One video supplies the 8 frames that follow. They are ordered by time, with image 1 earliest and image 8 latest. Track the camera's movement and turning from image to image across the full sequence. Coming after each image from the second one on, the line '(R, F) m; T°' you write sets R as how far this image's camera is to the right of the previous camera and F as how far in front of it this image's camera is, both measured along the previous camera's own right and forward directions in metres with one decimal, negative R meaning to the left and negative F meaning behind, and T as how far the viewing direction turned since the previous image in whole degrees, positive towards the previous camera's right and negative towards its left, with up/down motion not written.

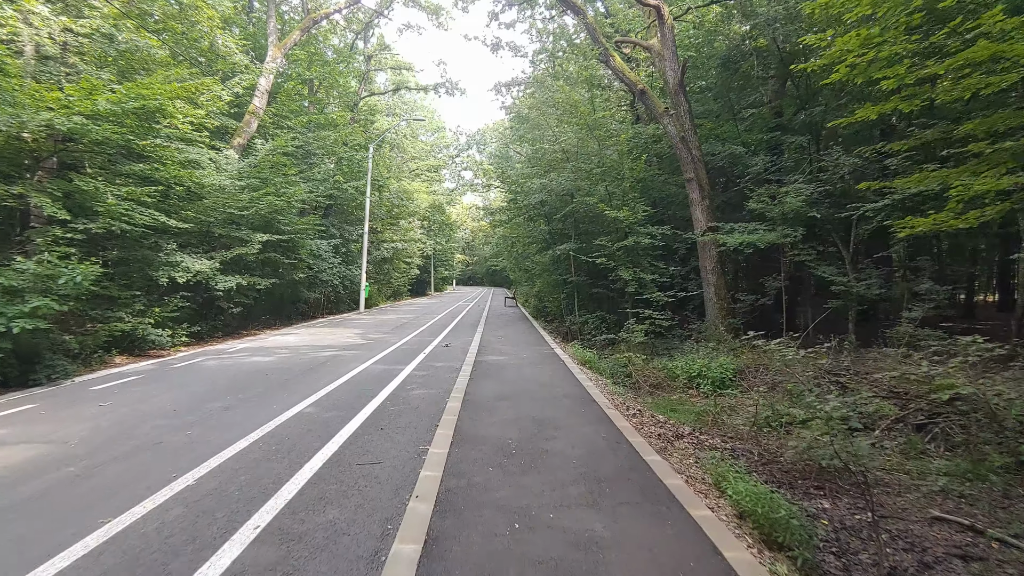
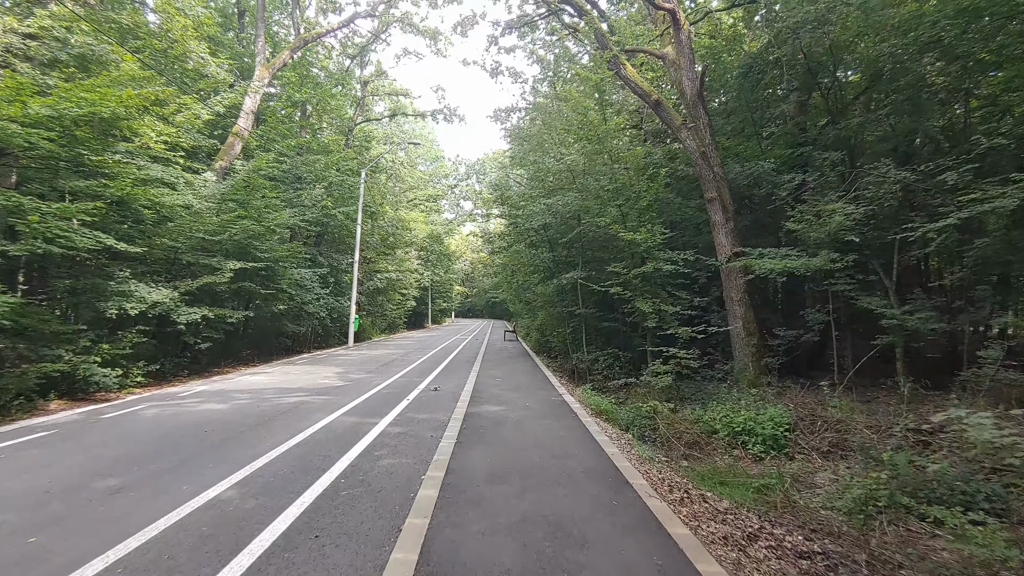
(0.0, +1.5) m; 0°
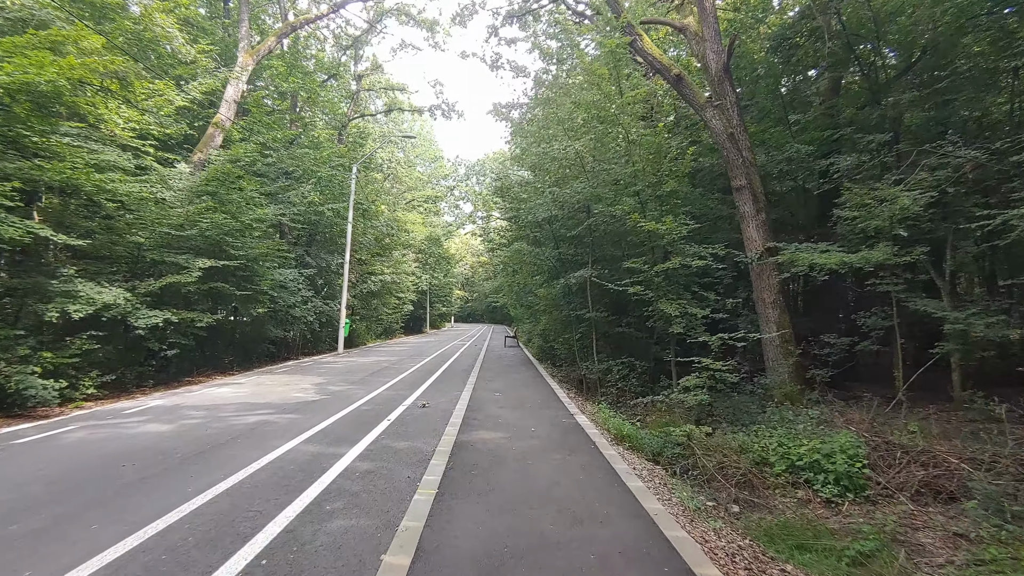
(0.0, +1.4) m; 0°
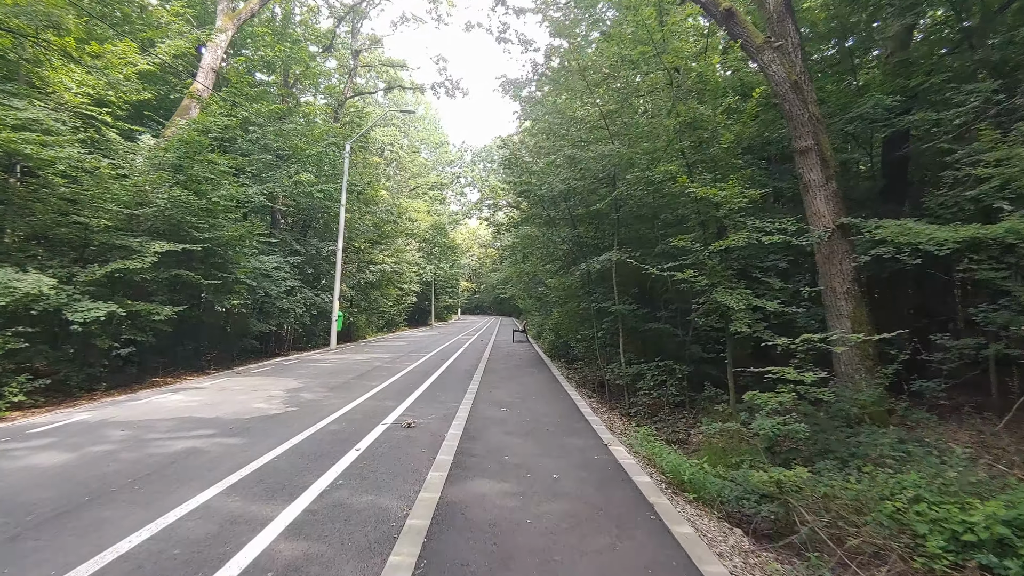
(0.0, +1.9) m; -1°
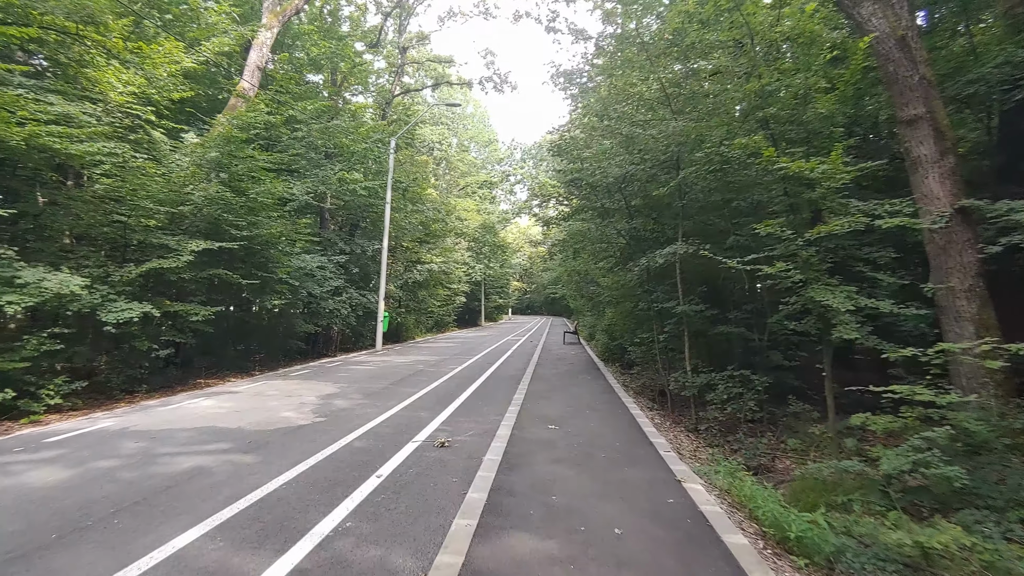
(0.0, +0.9) m; -5°
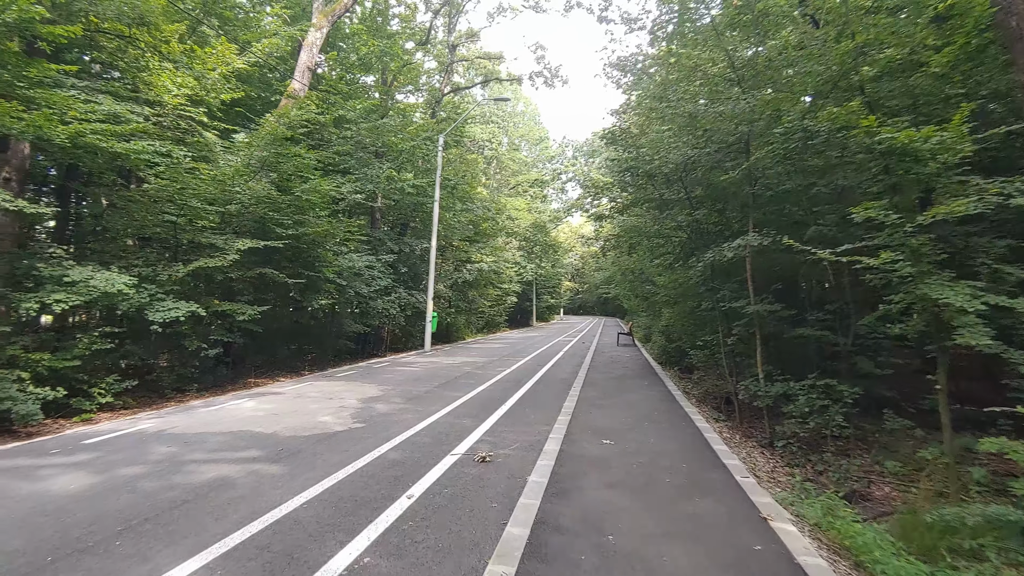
(0.0, +0.6) m; -5°
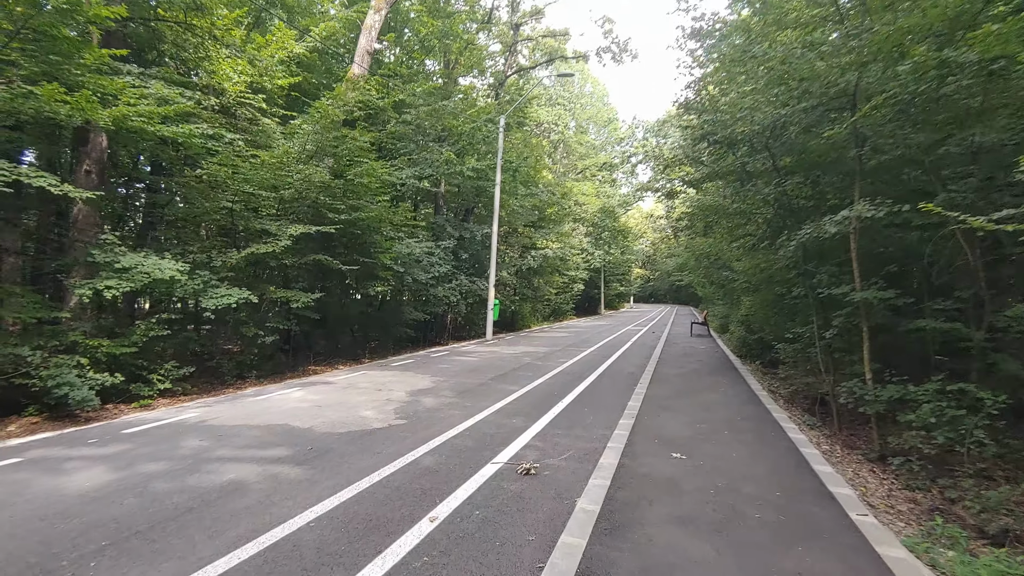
(+0.2, +0.8) m; -7°
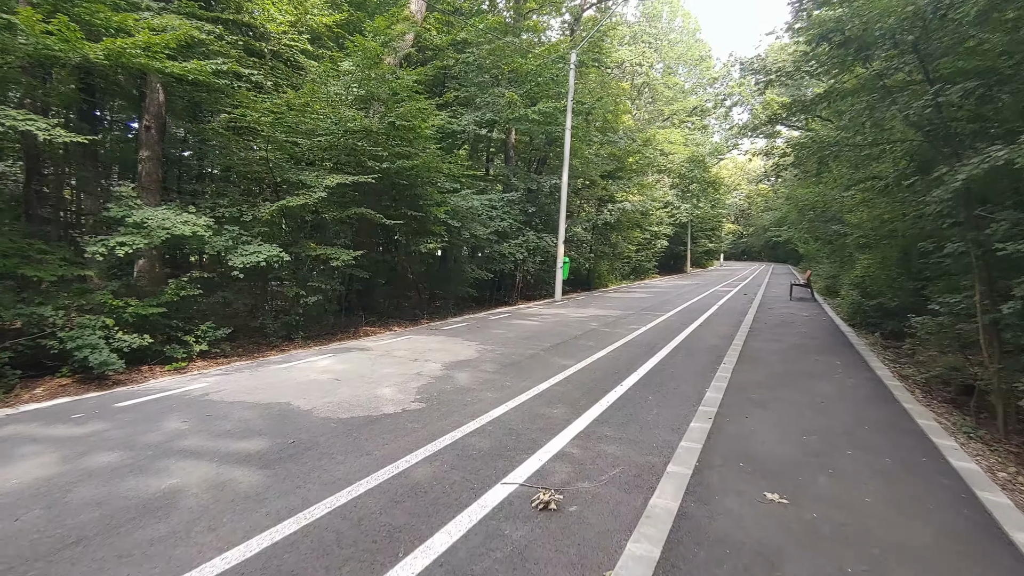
(+0.4, +1.3) m; -9°
